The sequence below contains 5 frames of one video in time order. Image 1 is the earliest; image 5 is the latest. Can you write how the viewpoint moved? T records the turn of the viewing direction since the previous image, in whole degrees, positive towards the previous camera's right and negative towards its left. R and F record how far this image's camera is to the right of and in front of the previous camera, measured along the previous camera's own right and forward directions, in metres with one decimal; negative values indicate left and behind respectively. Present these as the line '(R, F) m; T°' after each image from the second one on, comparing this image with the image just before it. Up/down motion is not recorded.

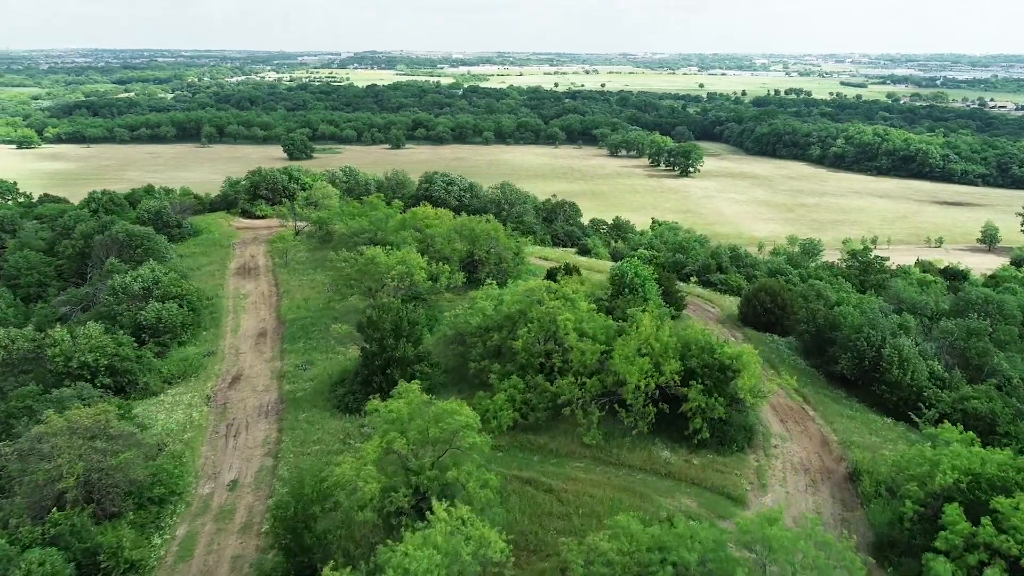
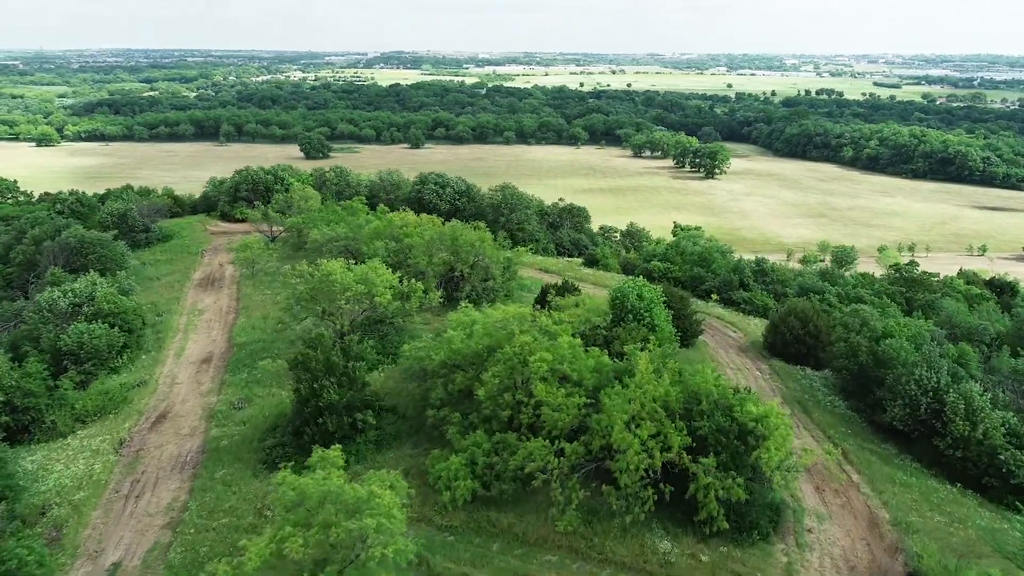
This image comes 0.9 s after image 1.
(+1.4, +4.6) m; -2°
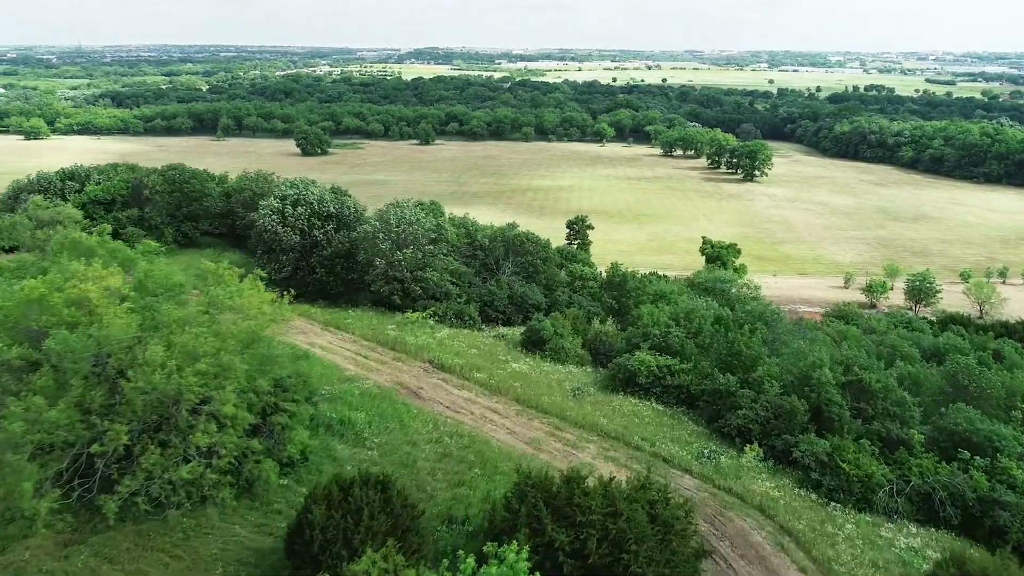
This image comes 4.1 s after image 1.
(+4.5, +17.5) m; -3°
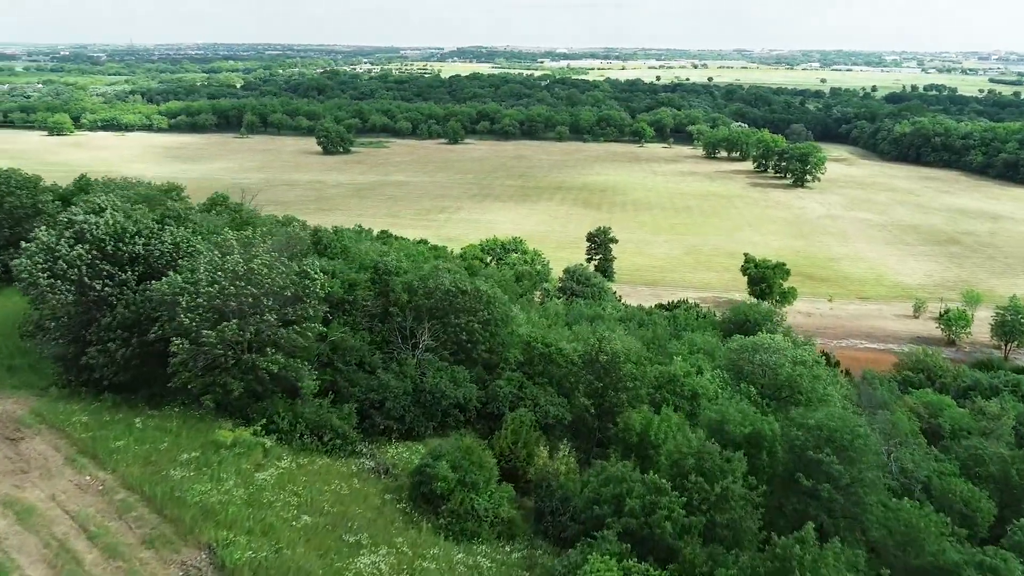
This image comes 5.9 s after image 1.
(+2.7, +9.8) m; -3°
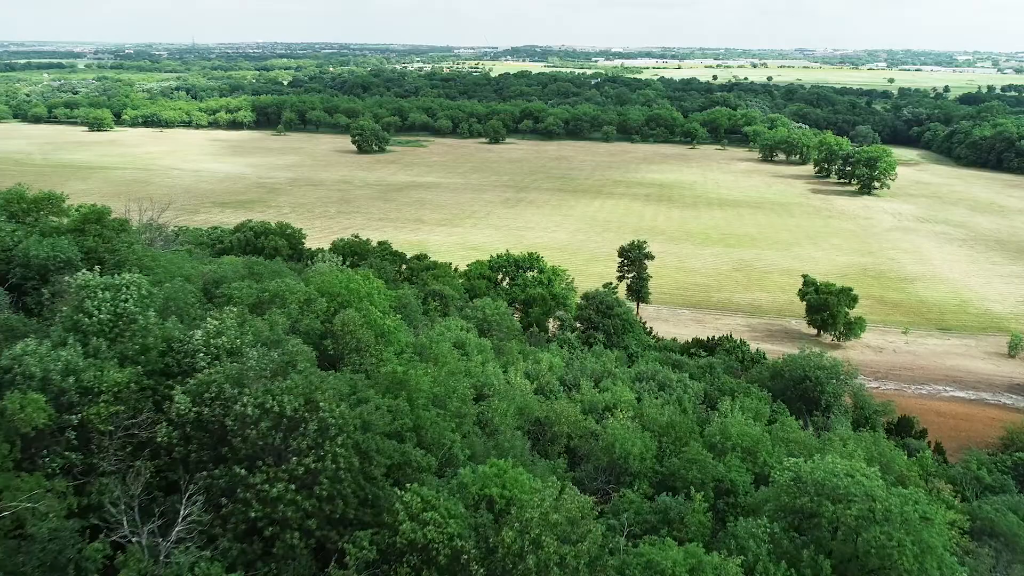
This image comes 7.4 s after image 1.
(+2.4, +8.3) m; -4°
